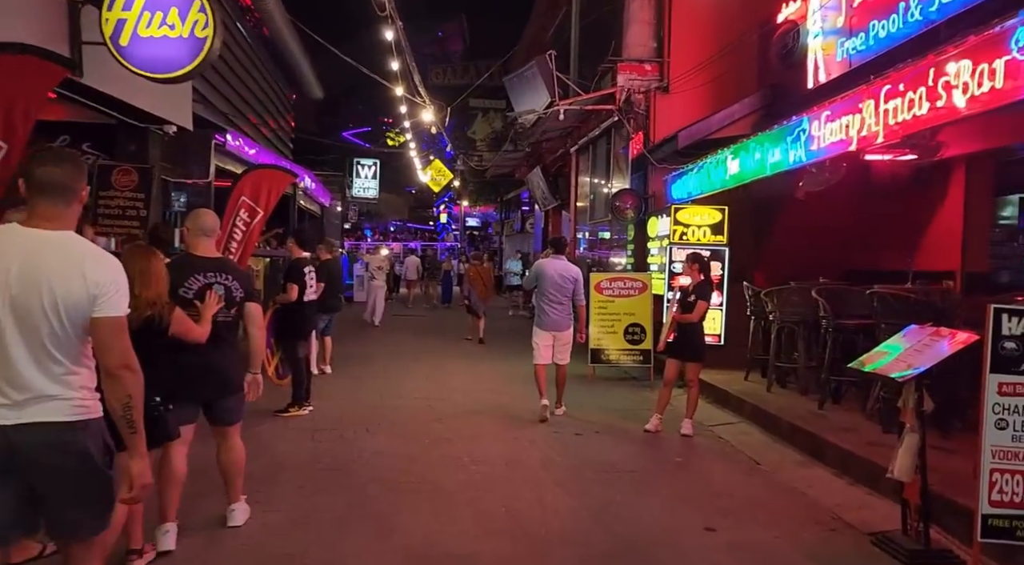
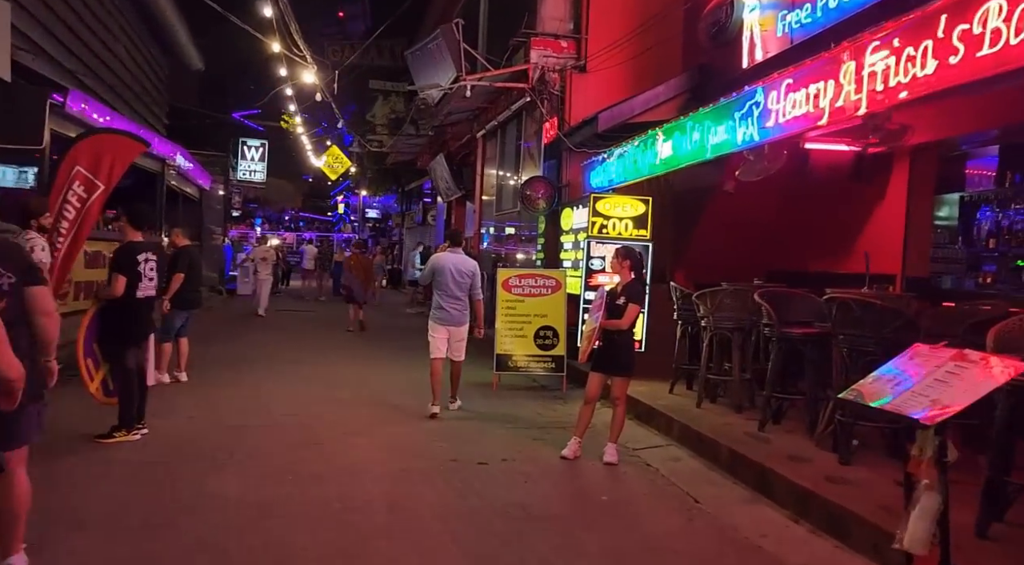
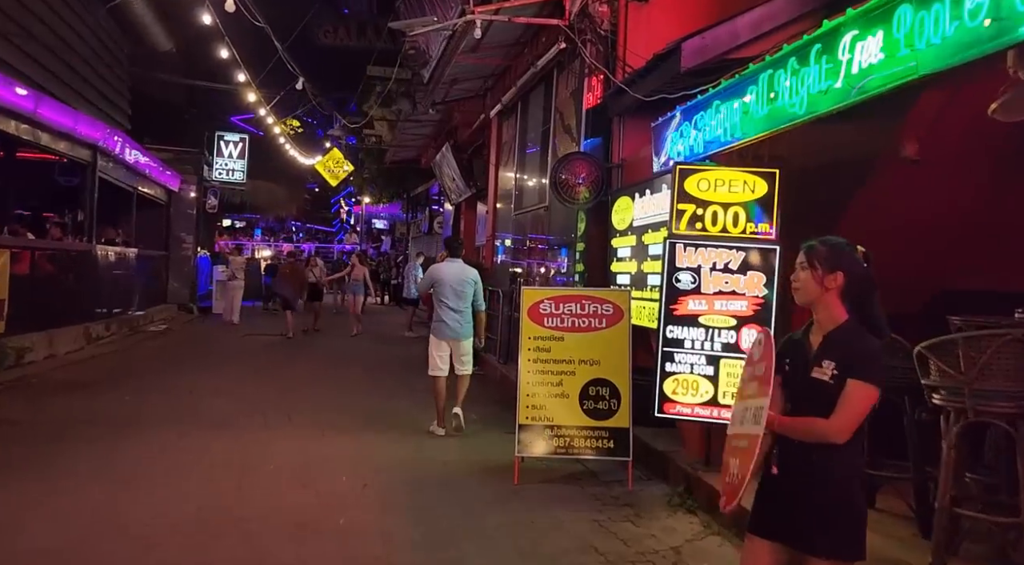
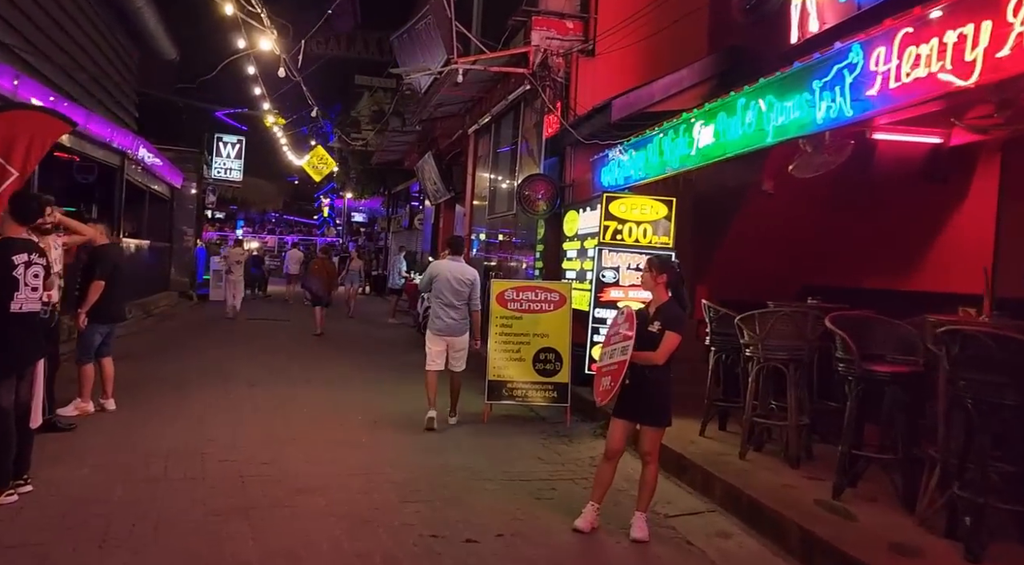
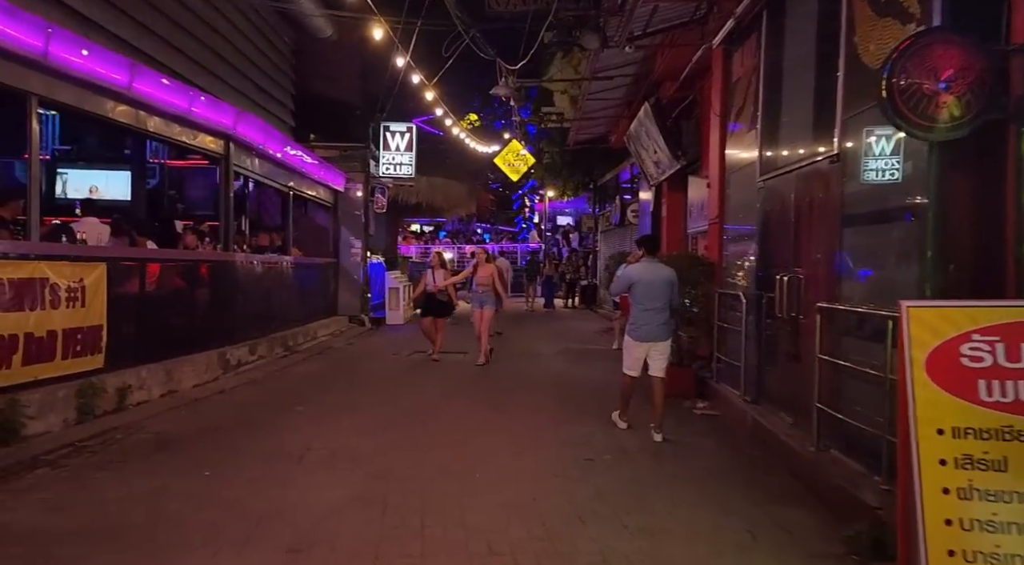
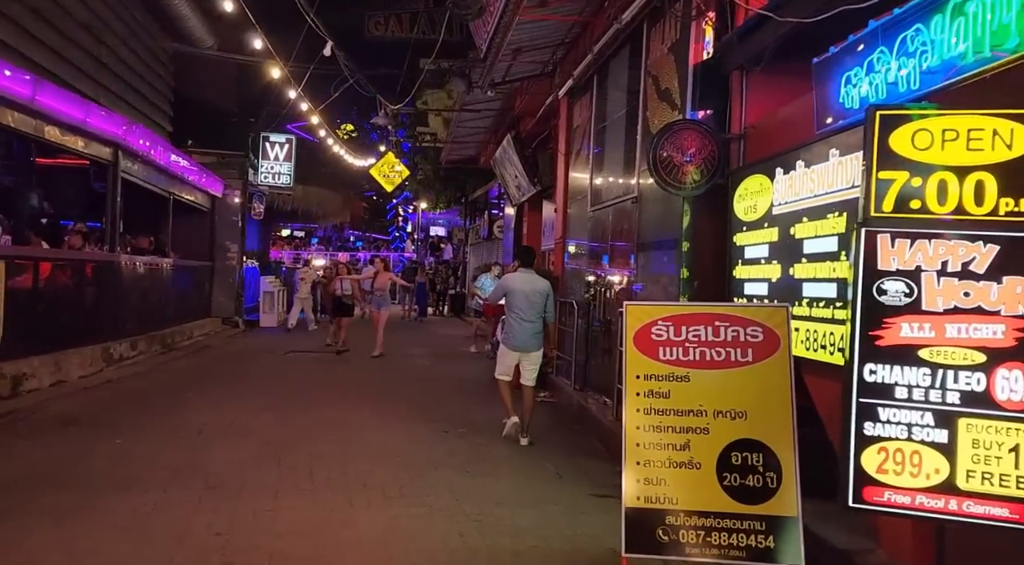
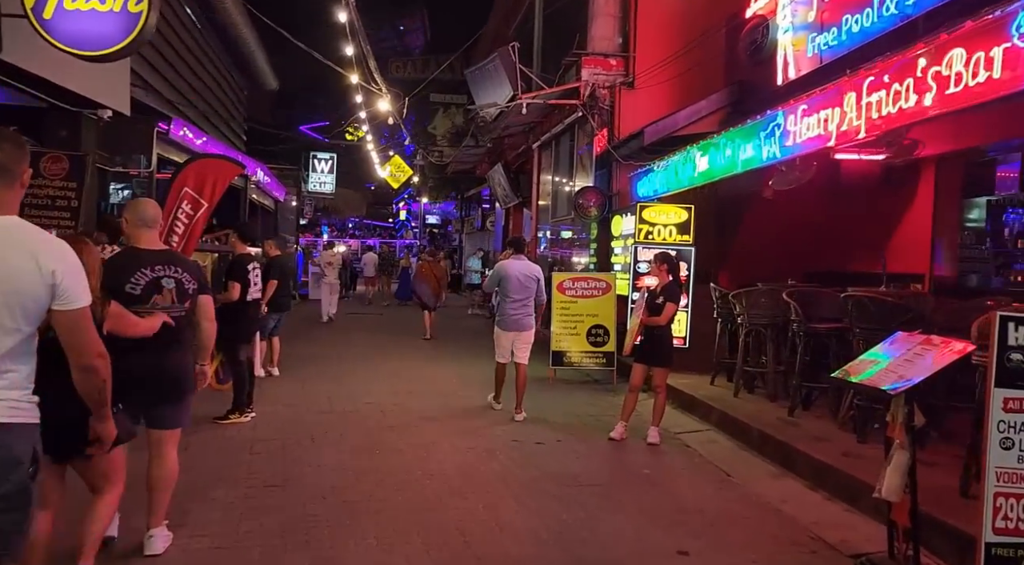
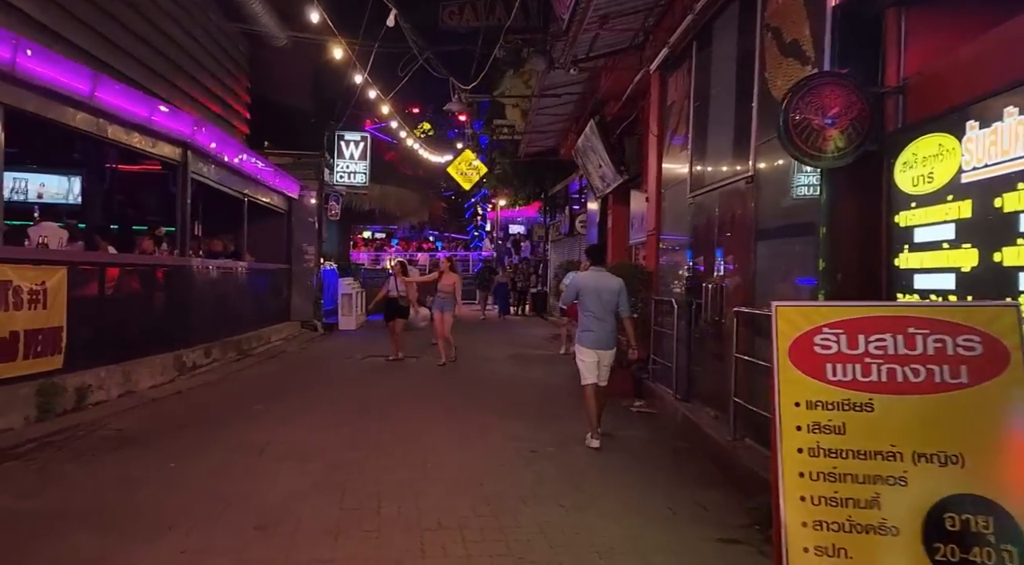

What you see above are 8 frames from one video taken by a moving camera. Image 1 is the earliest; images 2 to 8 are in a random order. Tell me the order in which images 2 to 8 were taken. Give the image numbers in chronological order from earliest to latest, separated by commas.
7, 2, 4, 3, 6, 8, 5
